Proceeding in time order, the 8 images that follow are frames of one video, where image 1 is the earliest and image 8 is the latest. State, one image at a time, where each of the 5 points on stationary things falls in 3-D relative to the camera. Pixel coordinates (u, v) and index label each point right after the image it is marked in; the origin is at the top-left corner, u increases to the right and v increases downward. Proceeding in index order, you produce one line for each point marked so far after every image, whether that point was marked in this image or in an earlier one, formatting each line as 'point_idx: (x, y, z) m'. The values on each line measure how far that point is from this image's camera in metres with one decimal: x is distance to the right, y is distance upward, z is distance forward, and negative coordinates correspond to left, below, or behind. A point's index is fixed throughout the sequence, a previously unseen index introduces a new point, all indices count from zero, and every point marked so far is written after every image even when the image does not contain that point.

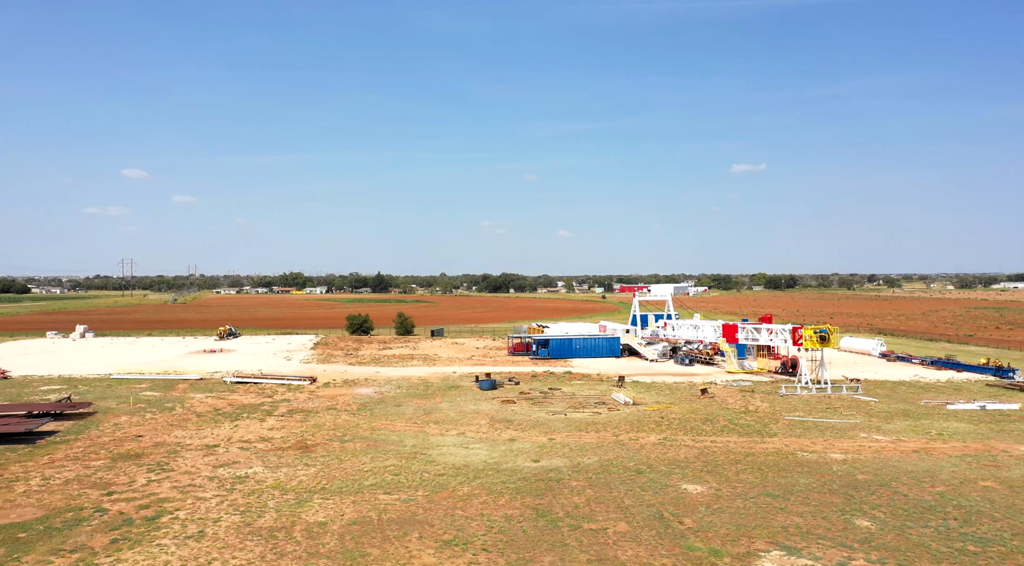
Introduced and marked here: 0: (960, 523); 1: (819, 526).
0: (+11.7, -6.2, +19.5) m
1: (+7.8, -6.2, +19.2) m
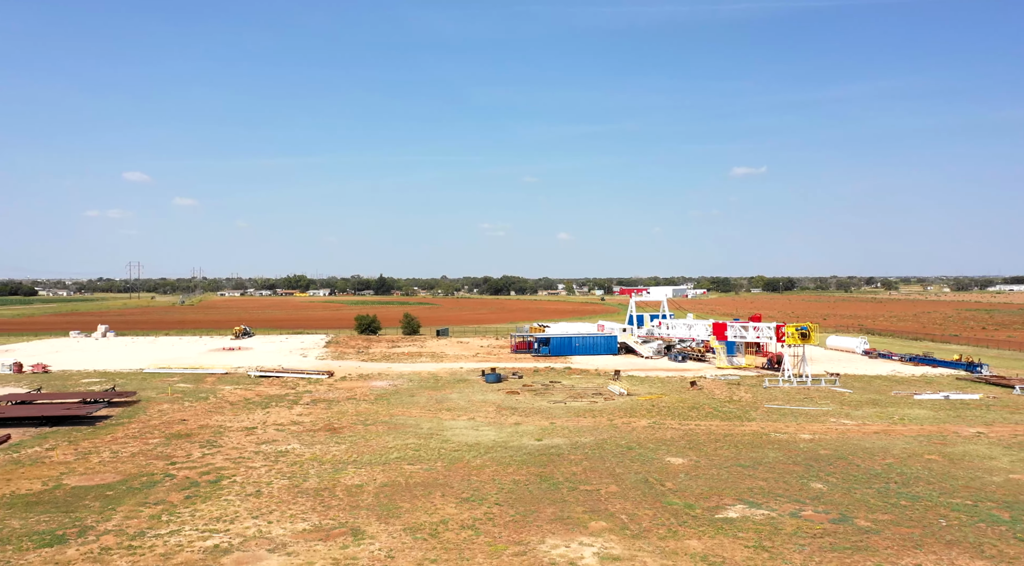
0: (+11.9, -6.2, +23.0) m
1: (+8.0, -6.2, +22.6) m
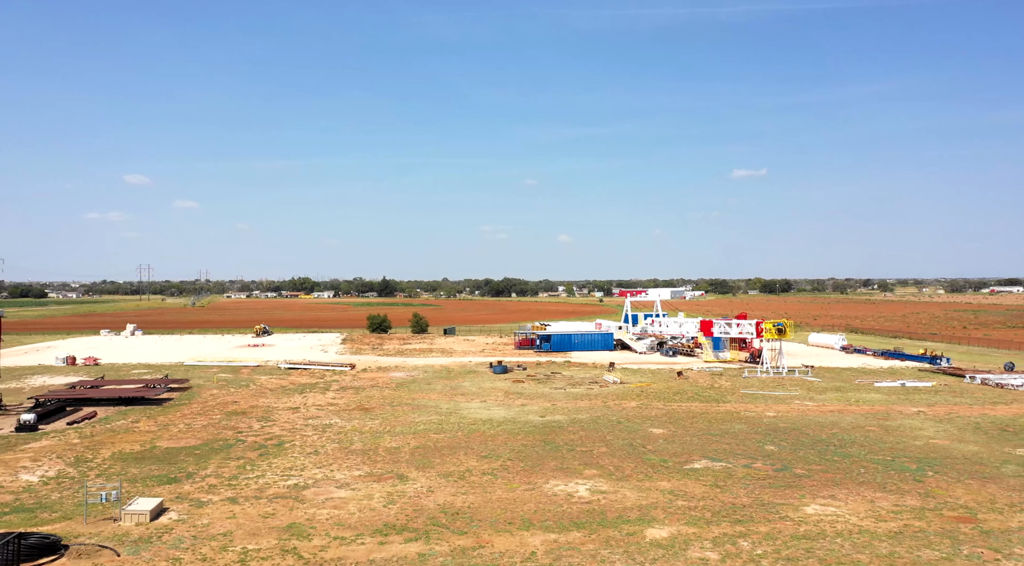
0: (+12.3, -6.2, +28.1) m
1: (+8.4, -6.2, +27.8) m
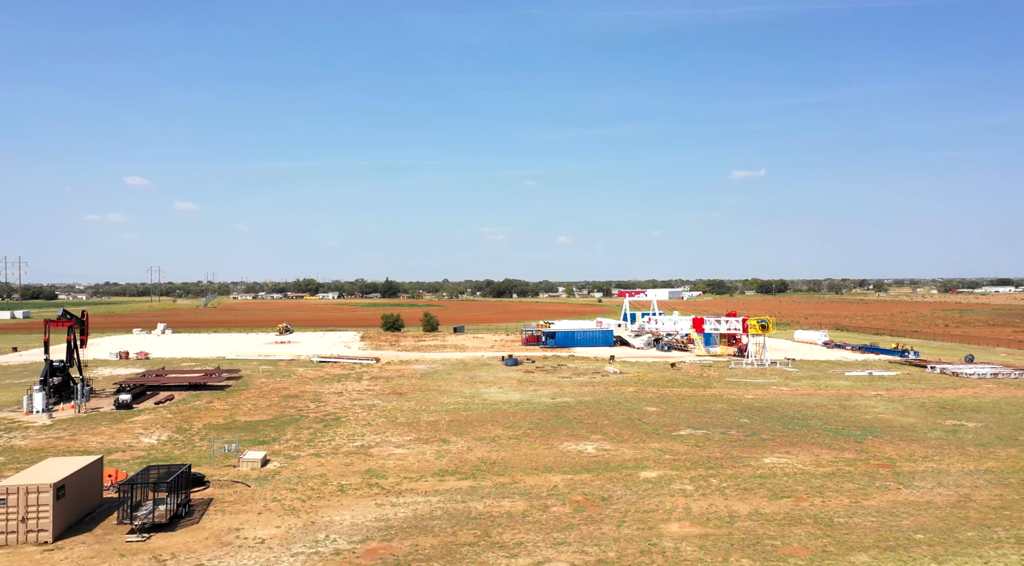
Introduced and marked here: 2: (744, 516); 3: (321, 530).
0: (+13.1, -6.2, +33.9) m
1: (+9.2, -6.2, +33.5) m
2: (+6.2, -6.2, +19.8) m
3: (-4.7, -6.2, +18.8) m
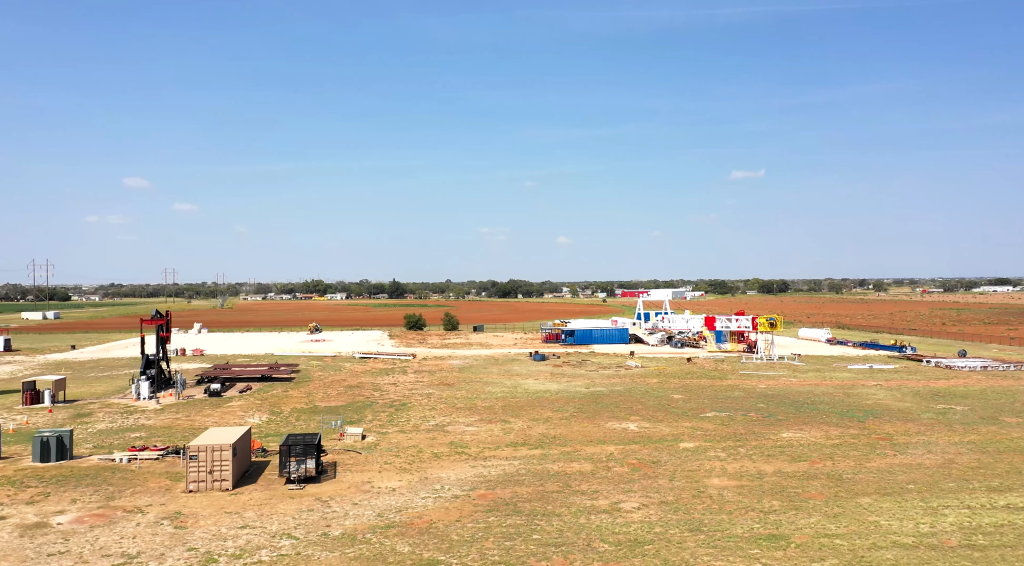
0: (+15.4, -6.3, +38.6) m
1: (+11.5, -6.3, +38.3) m
2: (+8.5, -6.3, +24.6) m
3: (-2.4, -6.3, +23.5) m
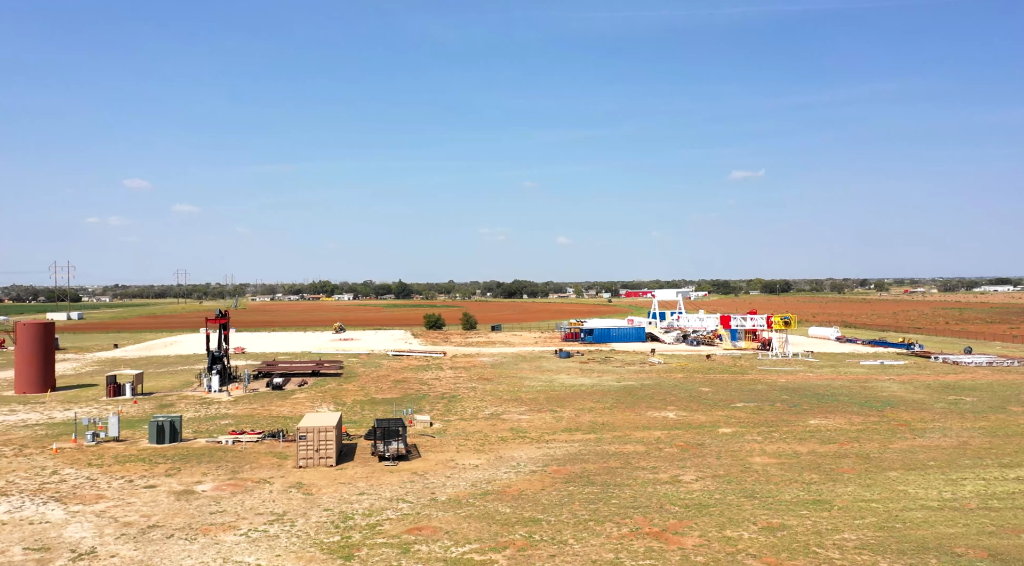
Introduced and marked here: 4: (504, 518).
0: (+17.8, -6.3, +41.7) m
1: (+13.9, -6.3, +41.3) m
2: (+10.9, -6.3, +27.6) m
3: (0.0, -6.3, +26.6) m
4: (-0.2, -6.3, +19.9) m
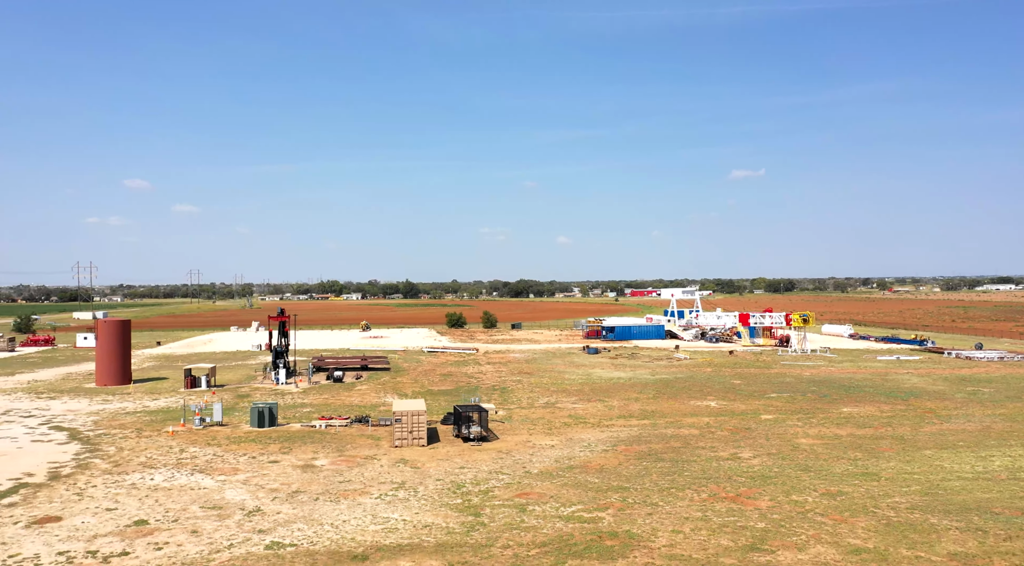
0: (+20.6, -6.3, +44.6) m
1: (+16.7, -6.3, +44.3) m
2: (+13.7, -6.2, +30.5) m
3: (+2.7, -6.3, +29.5) m
4: (+2.6, -6.3, +22.8) m
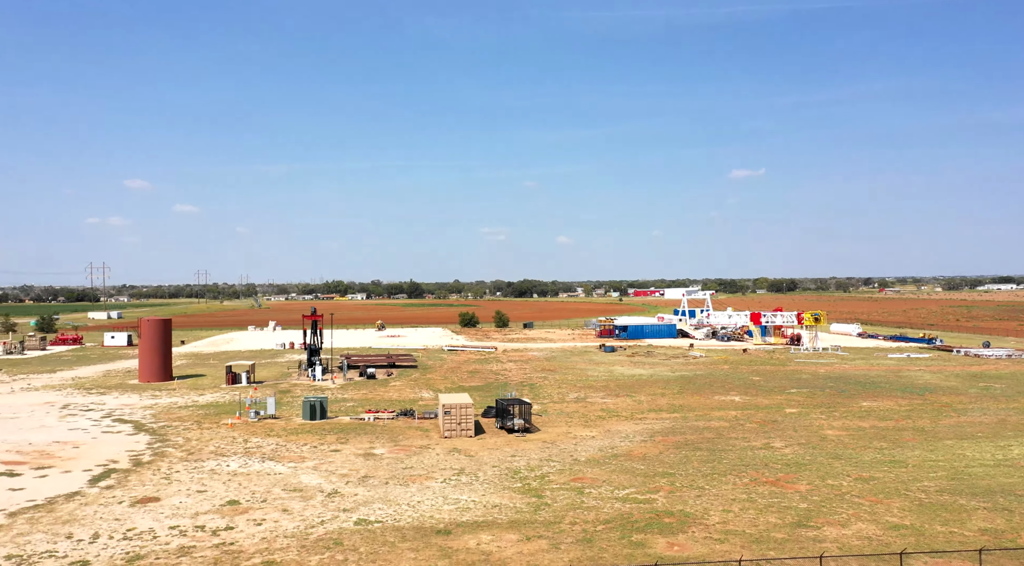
0: (+22.3, -6.2, +46.2) m
1: (+18.4, -6.2, +45.8) m
2: (+15.4, -6.2, +32.1) m
3: (+4.5, -6.3, +31.1) m
4: (+4.3, -6.2, +24.4) m
